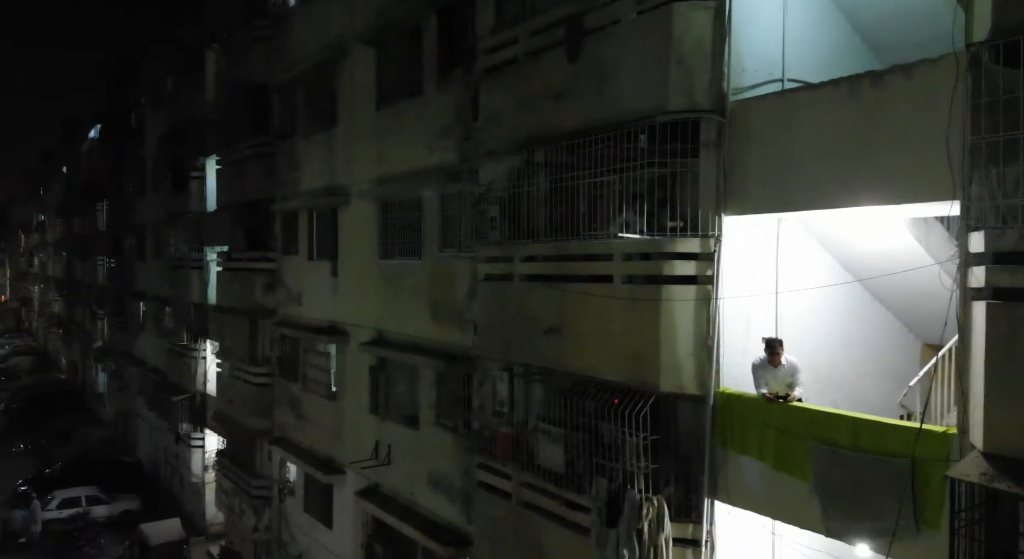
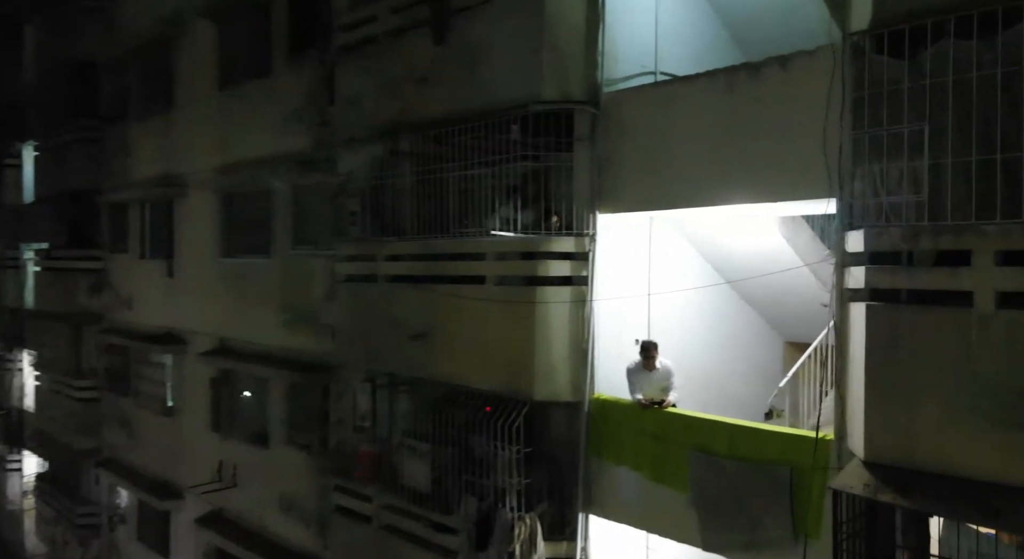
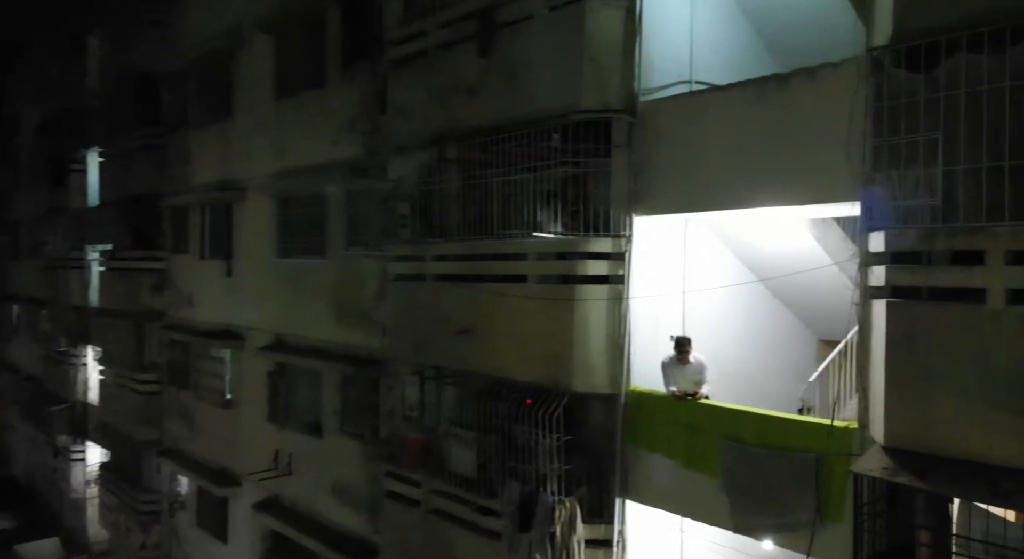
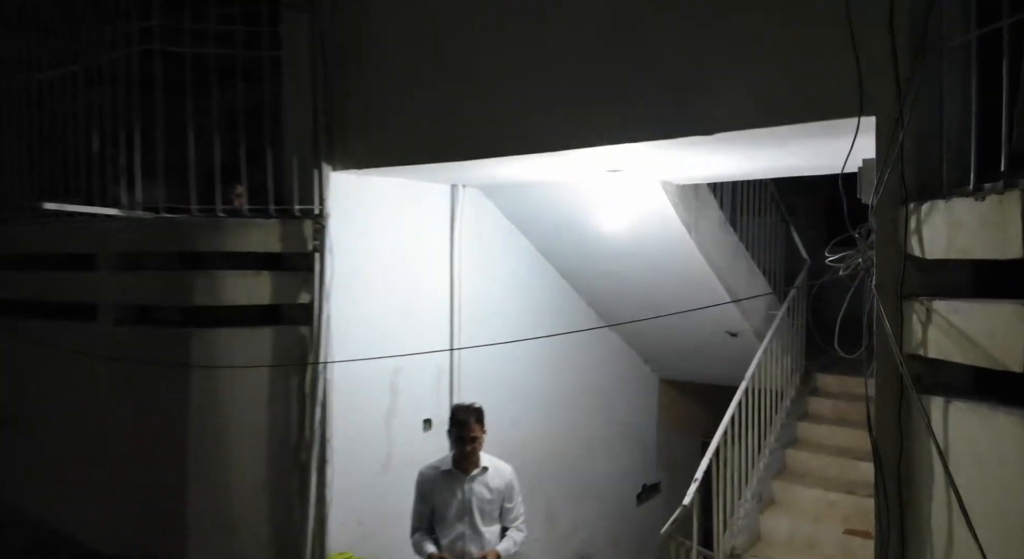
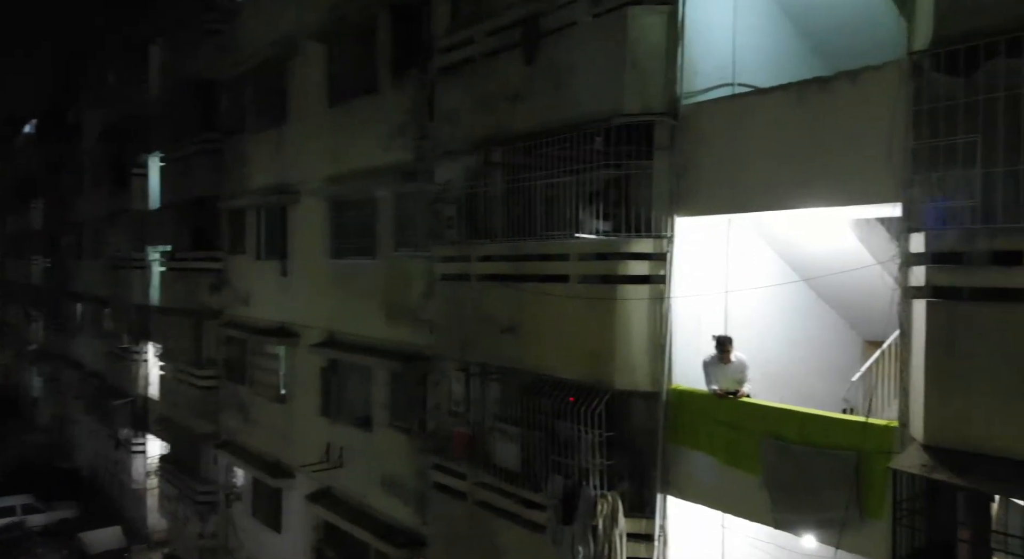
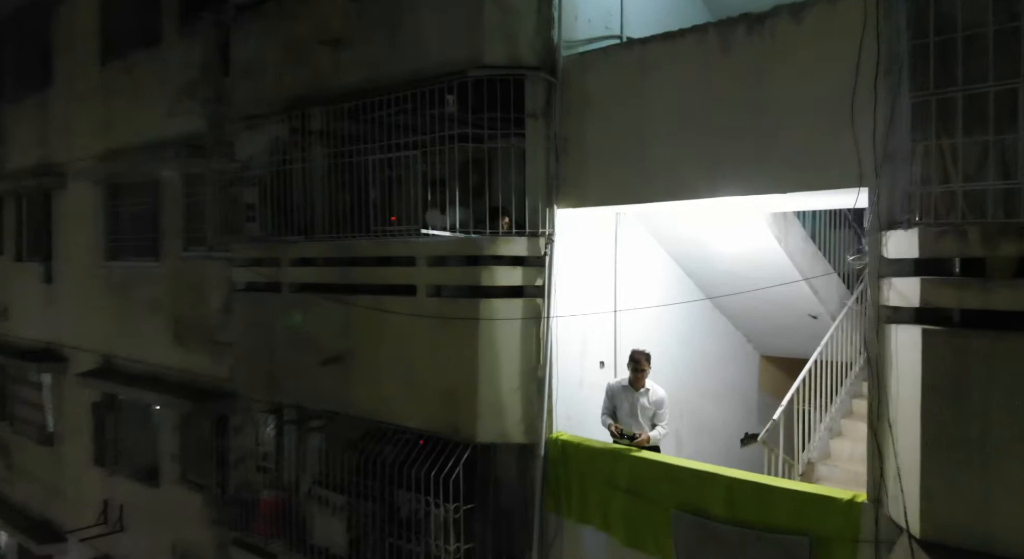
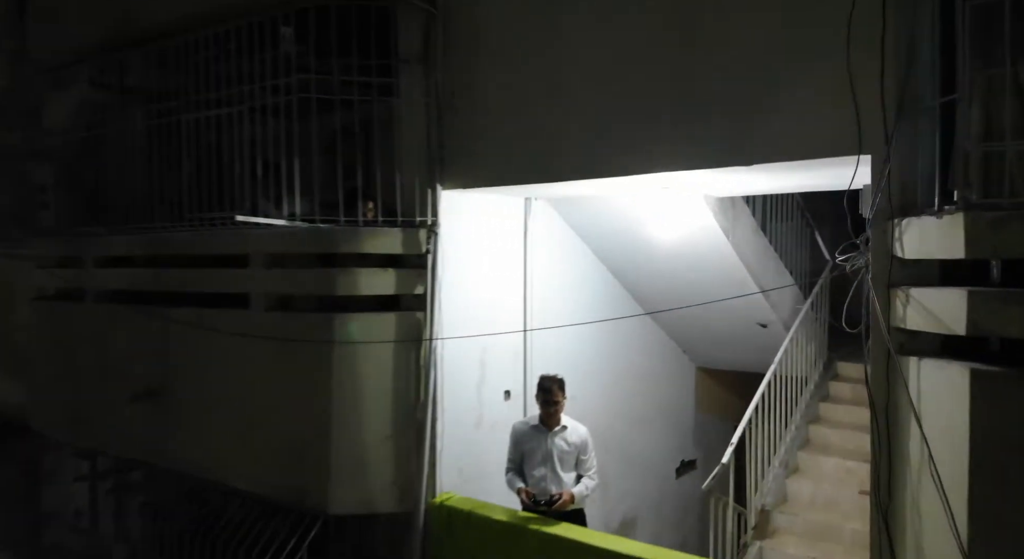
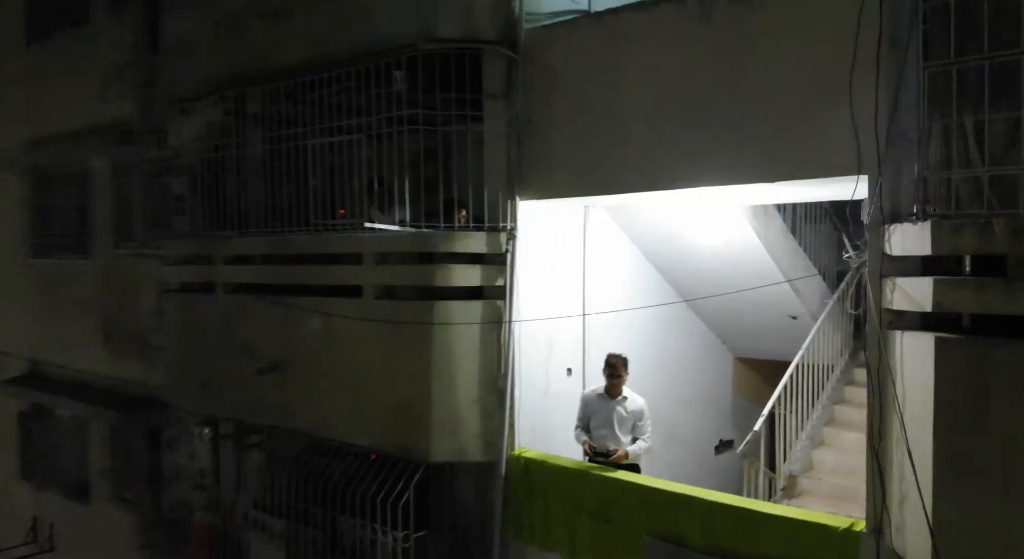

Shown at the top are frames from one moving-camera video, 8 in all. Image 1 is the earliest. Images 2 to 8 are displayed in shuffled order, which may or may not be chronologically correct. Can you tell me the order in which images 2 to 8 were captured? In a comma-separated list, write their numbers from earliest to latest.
5, 3, 2, 6, 8, 7, 4
